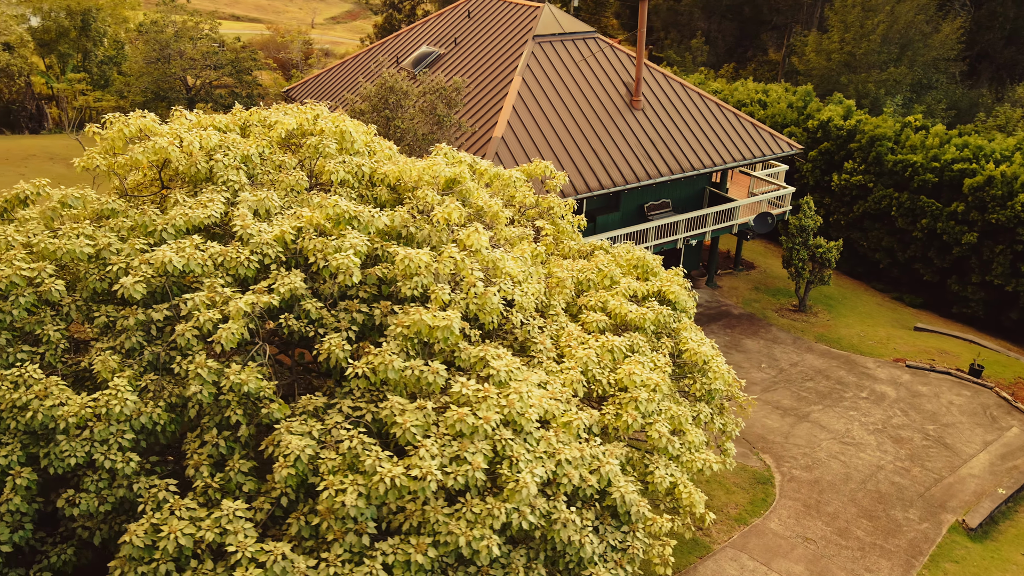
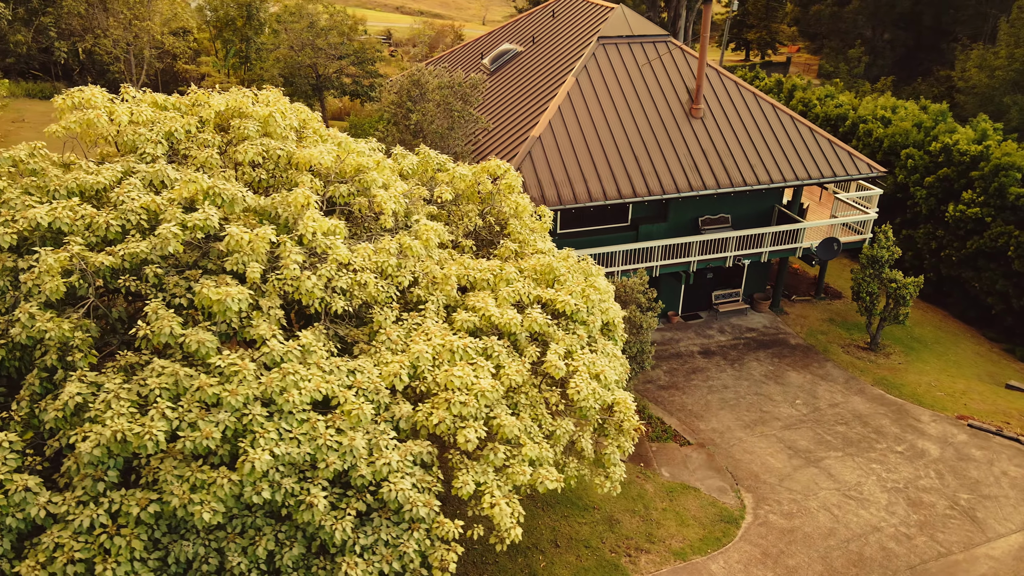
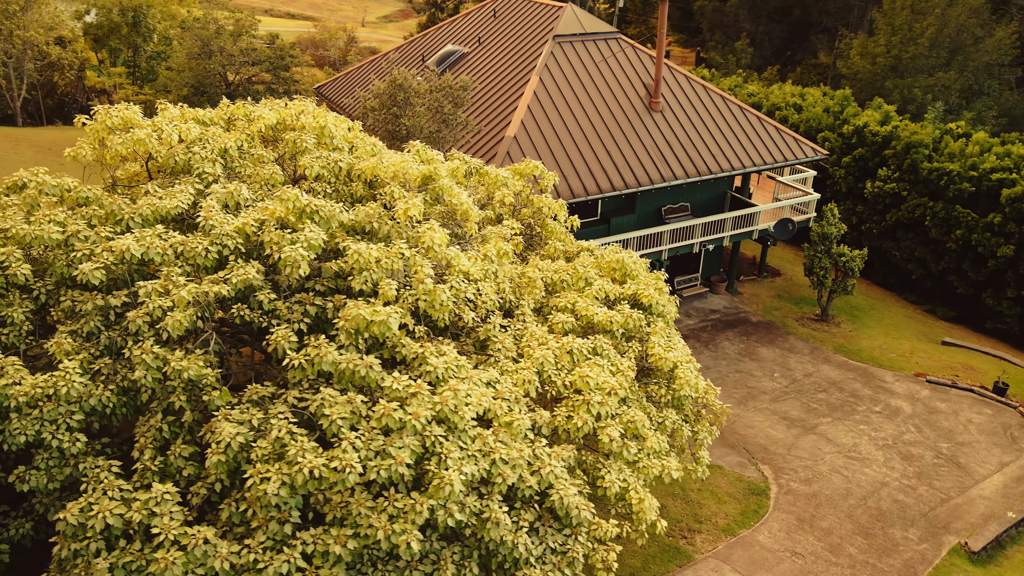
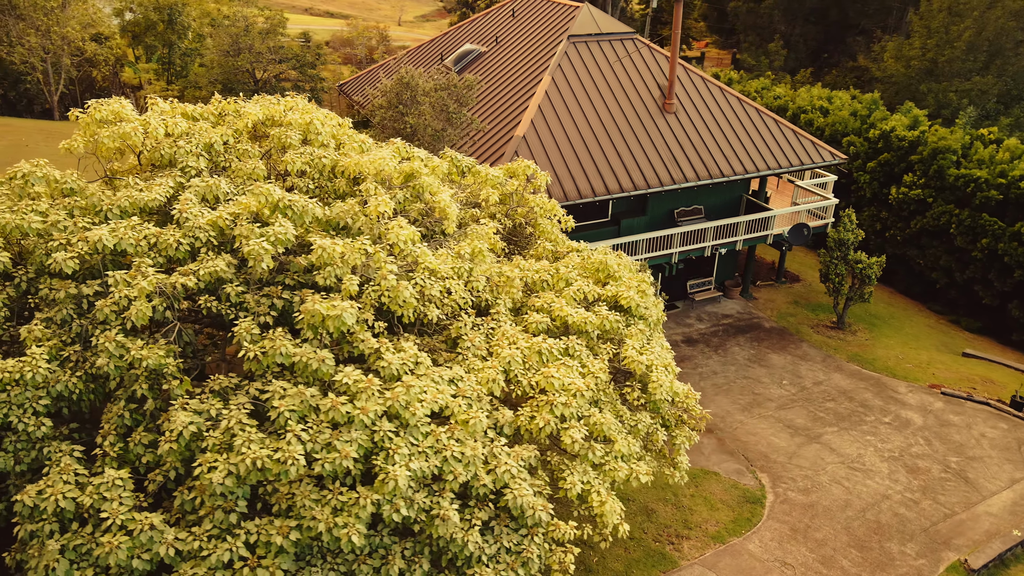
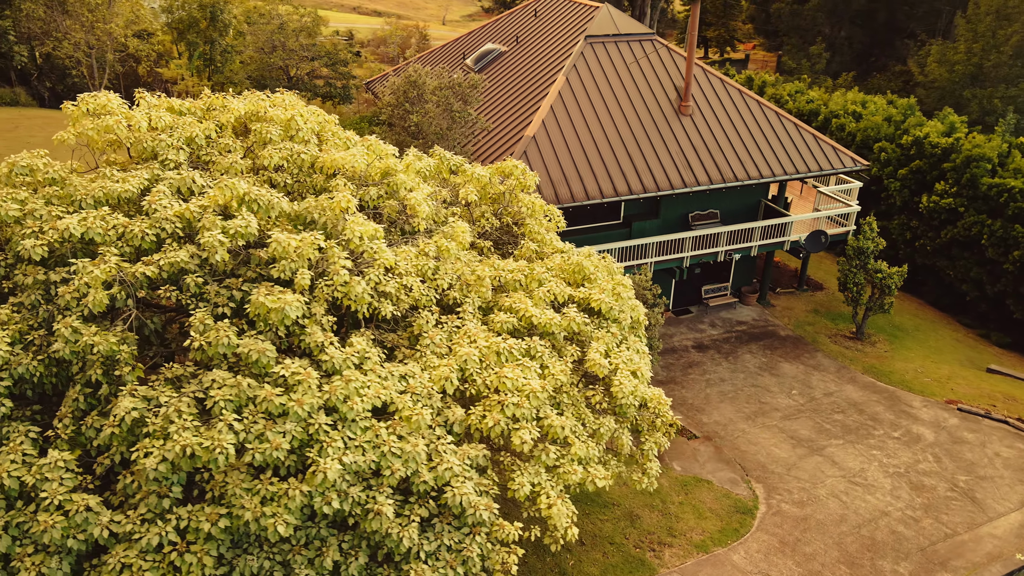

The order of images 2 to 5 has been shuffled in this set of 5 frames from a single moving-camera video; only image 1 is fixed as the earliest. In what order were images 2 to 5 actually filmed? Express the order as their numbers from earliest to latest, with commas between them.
3, 4, 5, 2
